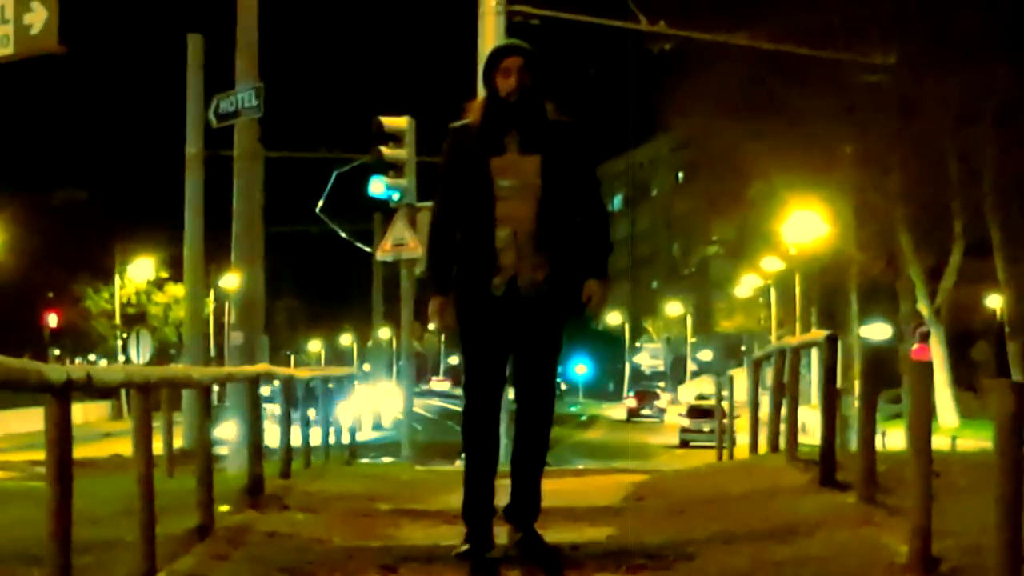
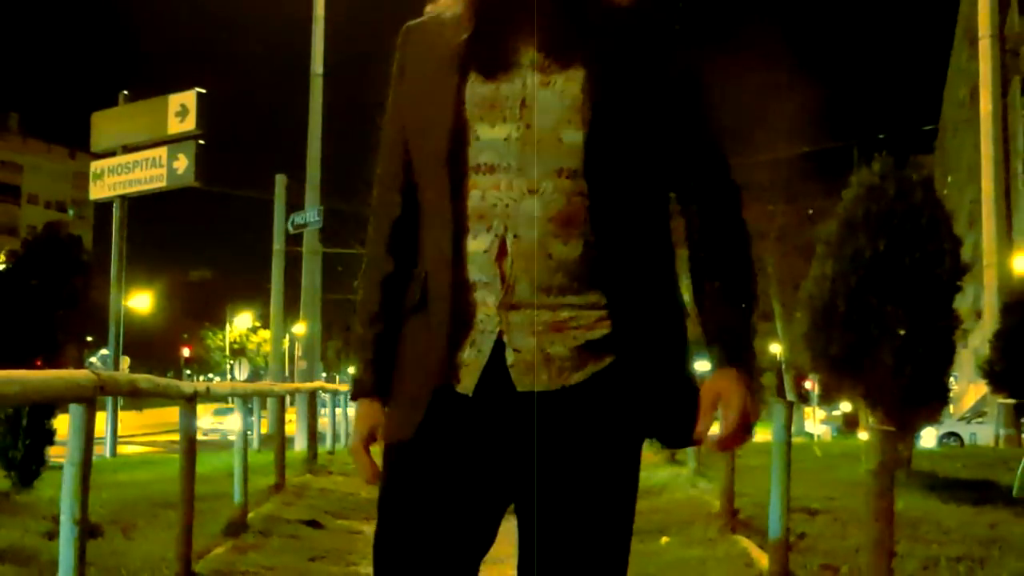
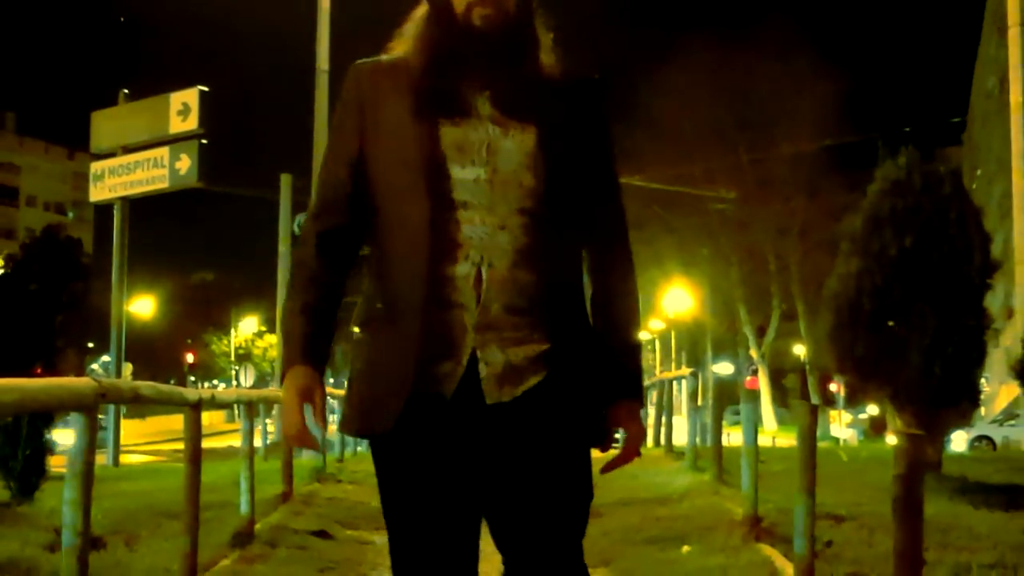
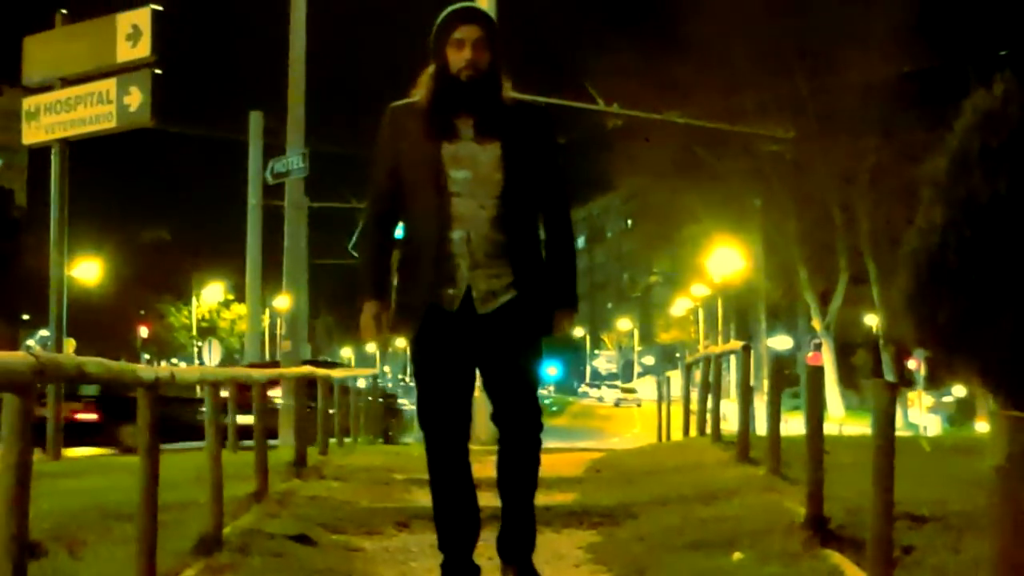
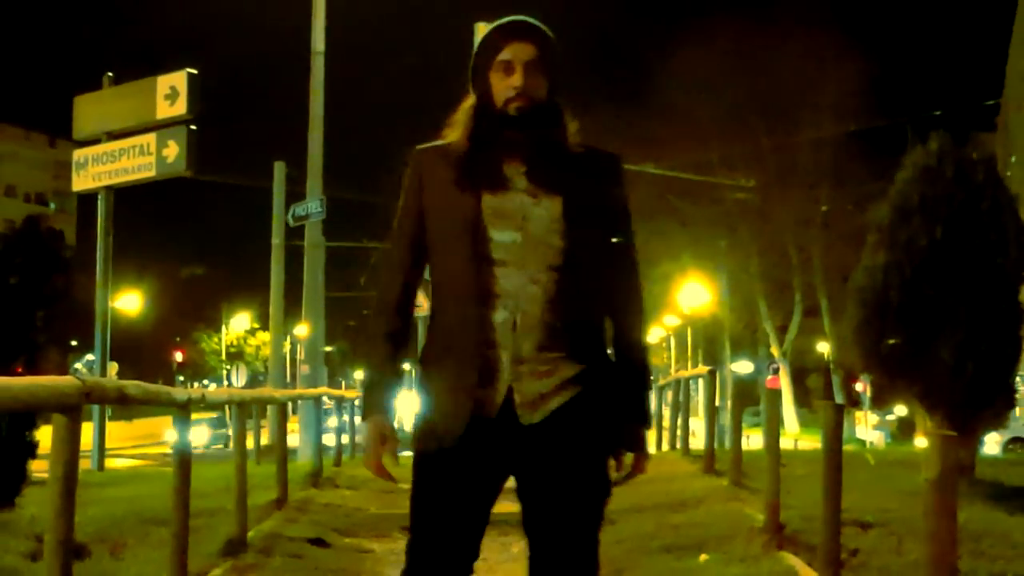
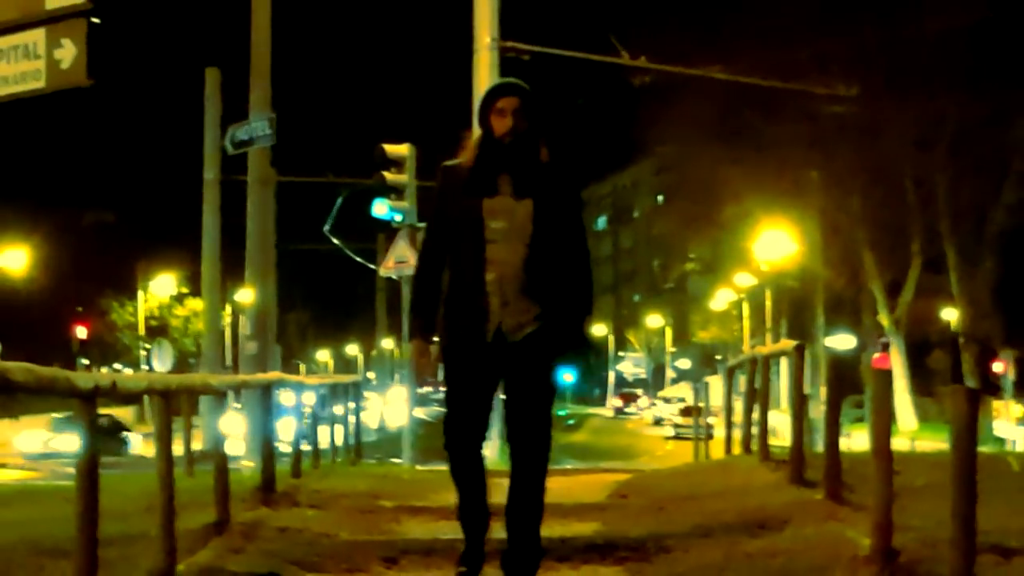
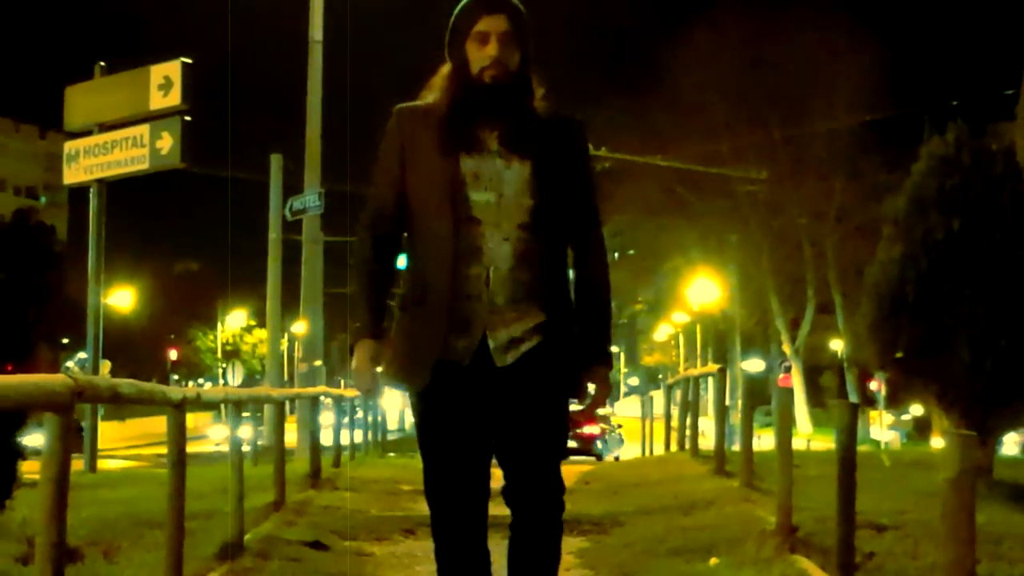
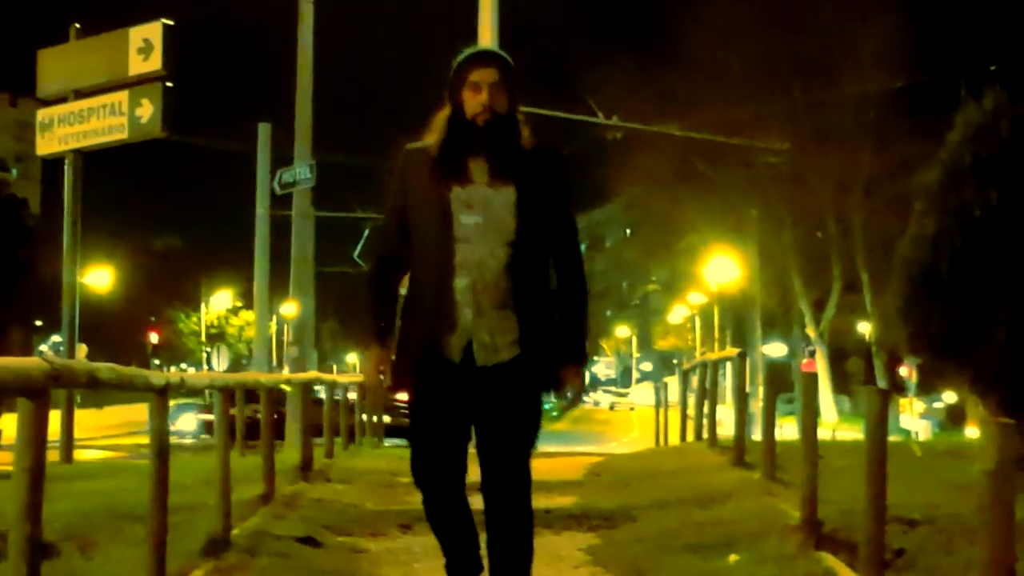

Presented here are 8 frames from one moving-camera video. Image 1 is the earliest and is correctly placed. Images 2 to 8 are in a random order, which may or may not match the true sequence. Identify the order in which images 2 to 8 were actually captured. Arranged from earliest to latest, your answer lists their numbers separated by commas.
6, 4, 8, 7, 5, 3, 2
